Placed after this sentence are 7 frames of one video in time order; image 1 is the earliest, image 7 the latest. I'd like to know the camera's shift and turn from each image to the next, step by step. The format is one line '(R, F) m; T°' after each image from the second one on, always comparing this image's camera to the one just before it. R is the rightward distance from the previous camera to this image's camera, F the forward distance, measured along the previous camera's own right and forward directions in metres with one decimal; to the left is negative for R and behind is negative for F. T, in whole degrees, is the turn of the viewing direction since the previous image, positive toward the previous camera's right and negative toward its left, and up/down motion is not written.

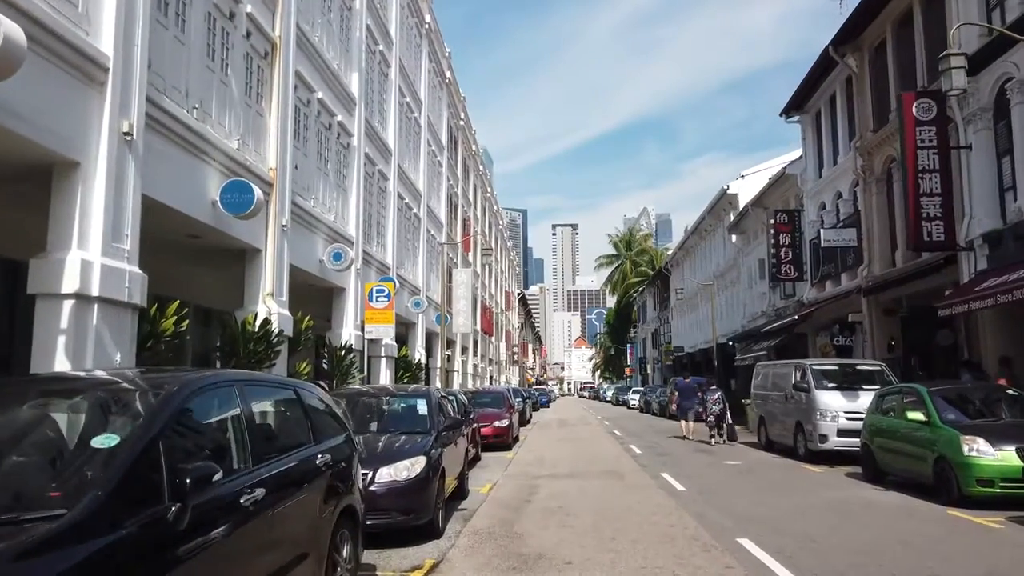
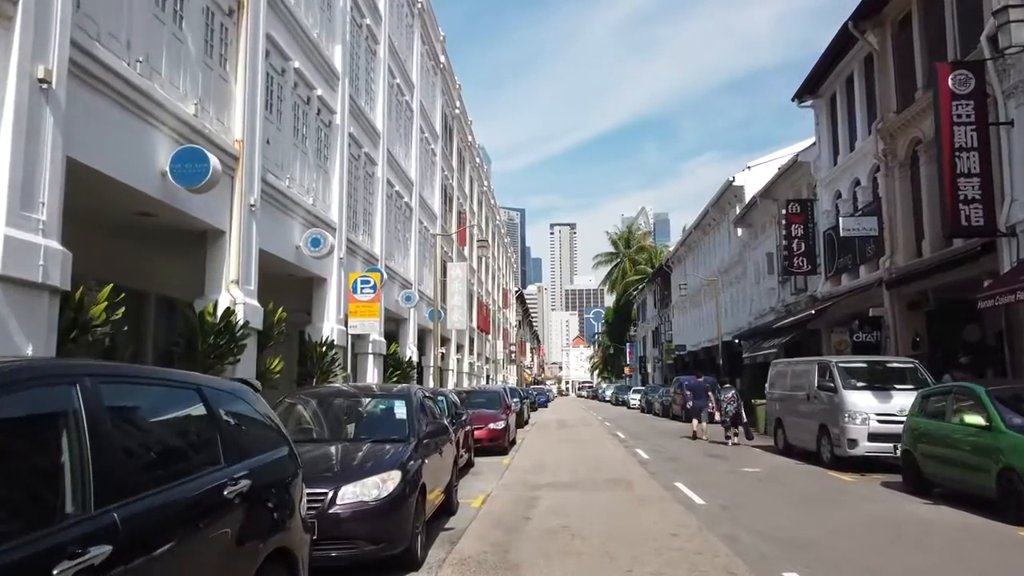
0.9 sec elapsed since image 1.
(0.0, +1.7) m; 0°
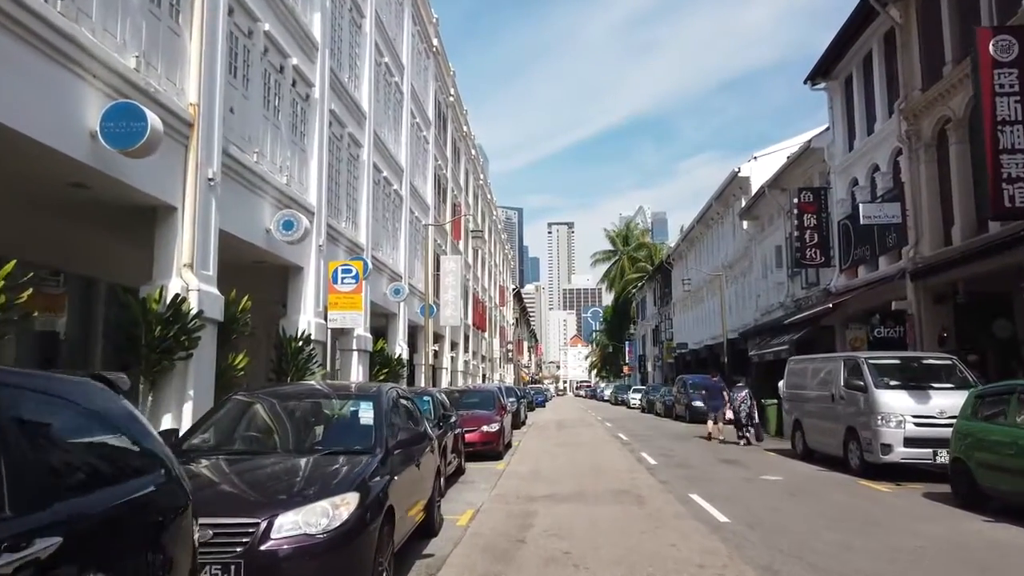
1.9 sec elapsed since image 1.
(+0.1, +1.7) m; 0°
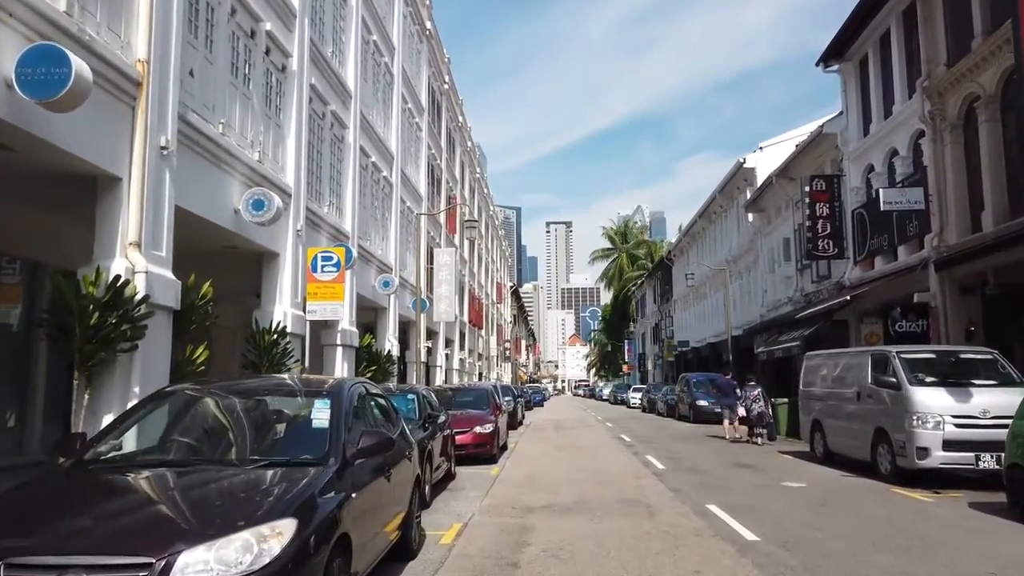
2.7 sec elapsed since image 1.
(+0.1, +1.5) m; 0°
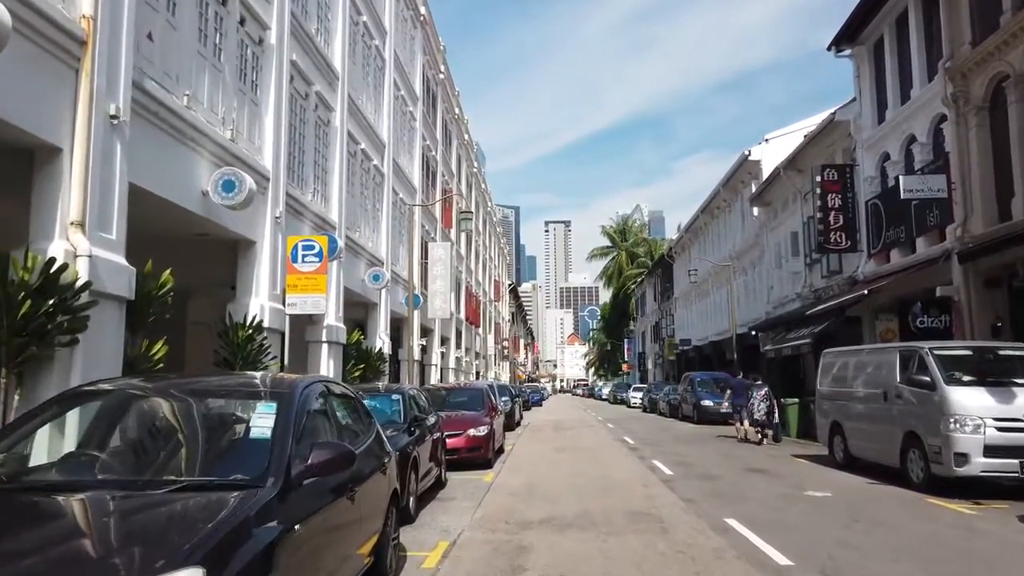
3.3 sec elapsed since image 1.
(0.0, +1.2) m; 0°
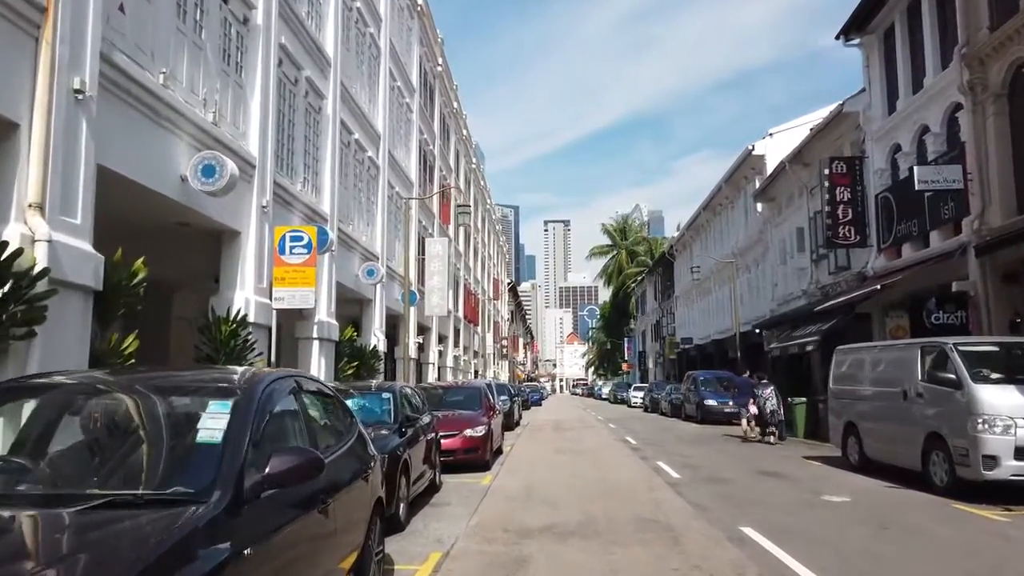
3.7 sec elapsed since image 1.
(0.0, +0.7) m; 0°
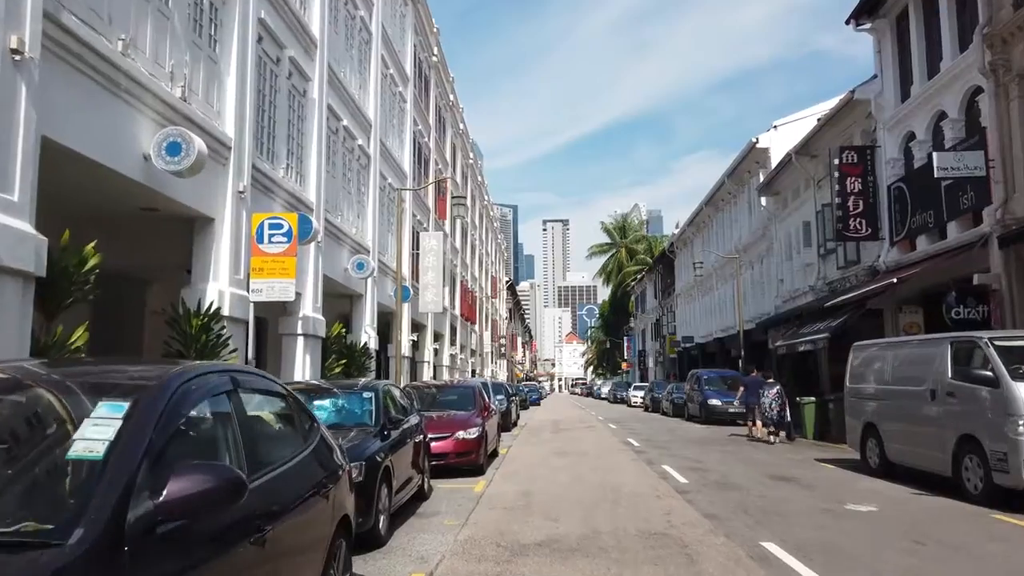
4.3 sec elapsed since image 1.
(+0.1, +1.0) m; 0°
